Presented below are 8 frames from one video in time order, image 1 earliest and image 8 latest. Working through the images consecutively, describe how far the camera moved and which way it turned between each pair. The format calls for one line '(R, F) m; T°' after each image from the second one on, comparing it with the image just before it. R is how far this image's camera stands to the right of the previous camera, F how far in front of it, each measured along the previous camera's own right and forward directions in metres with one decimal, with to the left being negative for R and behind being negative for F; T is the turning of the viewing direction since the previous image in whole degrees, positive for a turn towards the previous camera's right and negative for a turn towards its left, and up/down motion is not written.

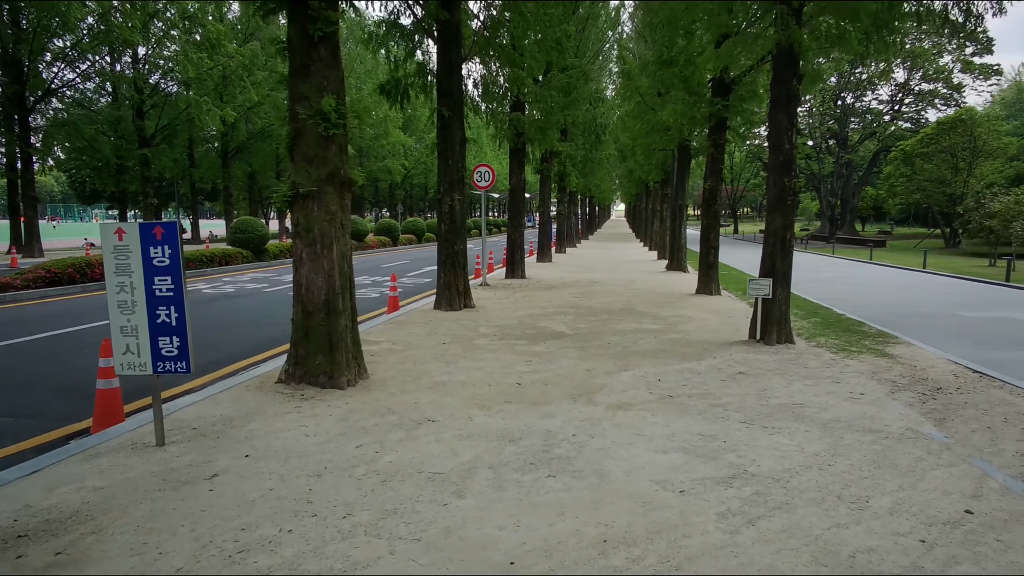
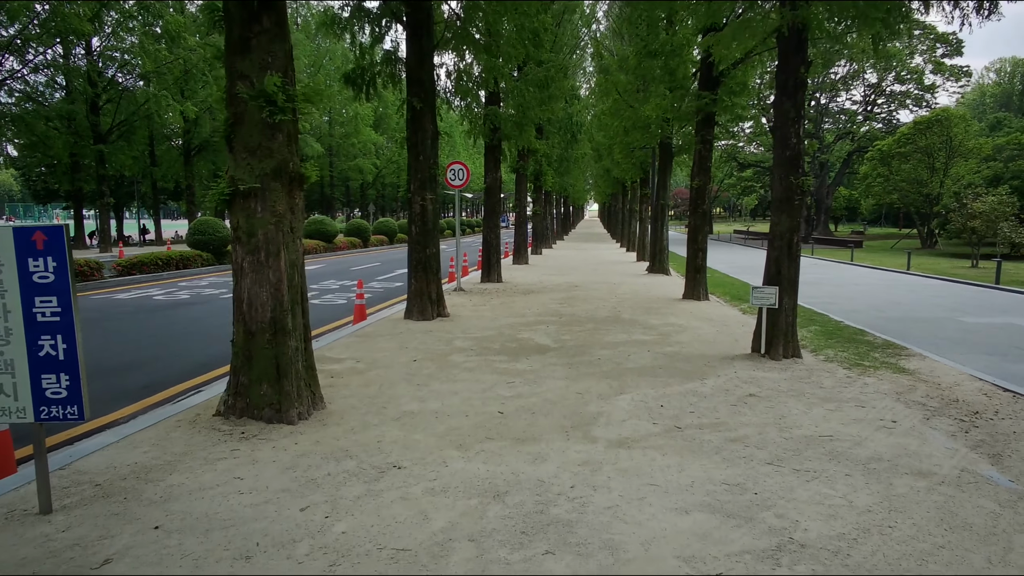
(-0.1, +0.9) m; +2°
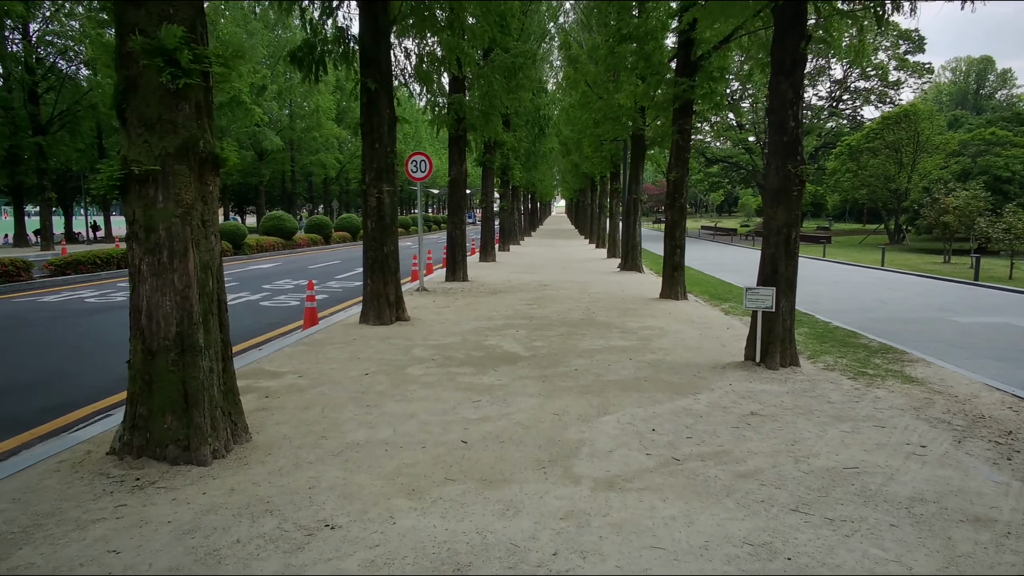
(0.0, +0.9) m; +3°
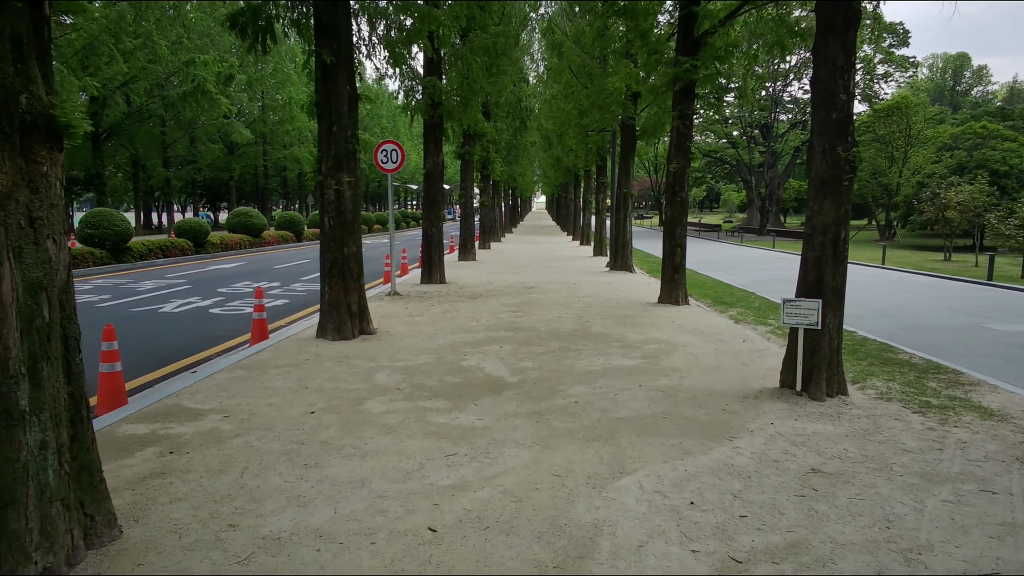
(0.0, +1.3) m; +2°
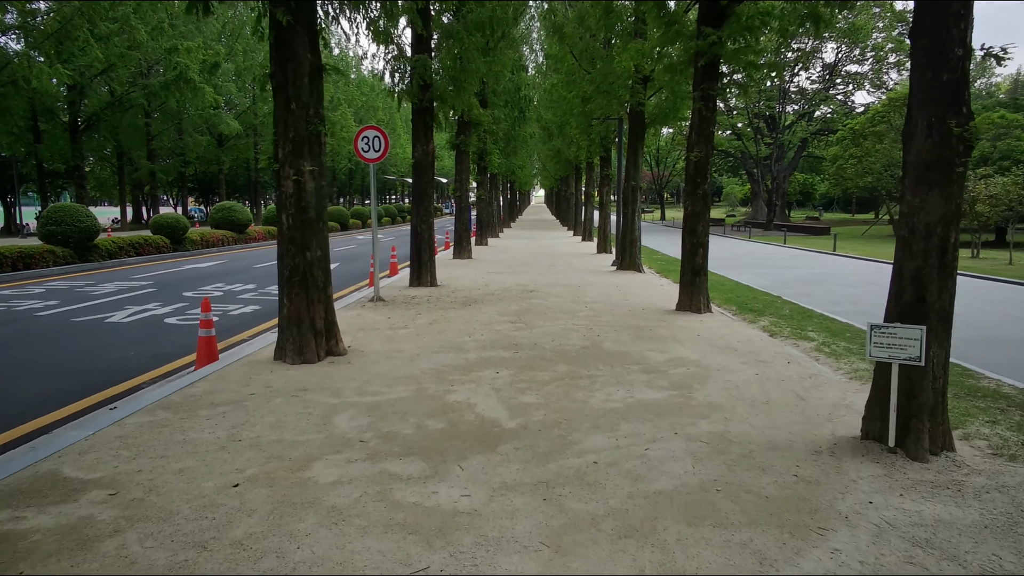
(0.0, +1.4) m; 0°
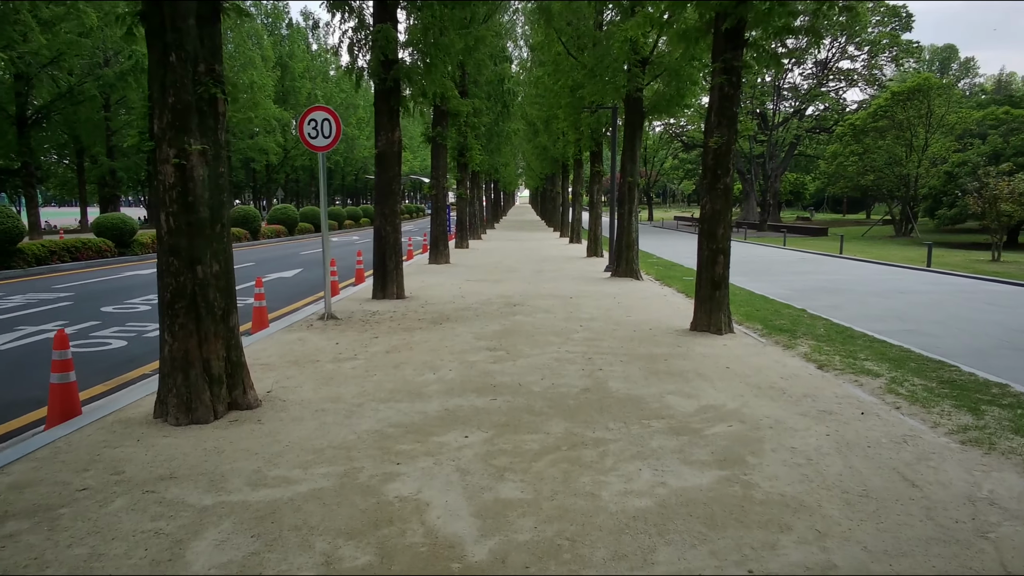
(+0.1, +1.9) m; +1°
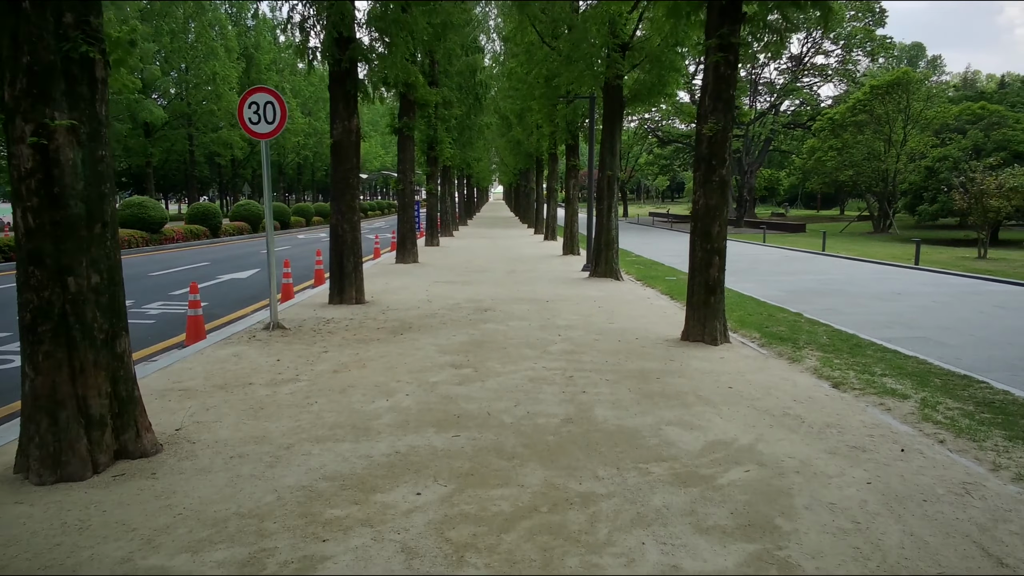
(+0.1, +1.0) m; +2°
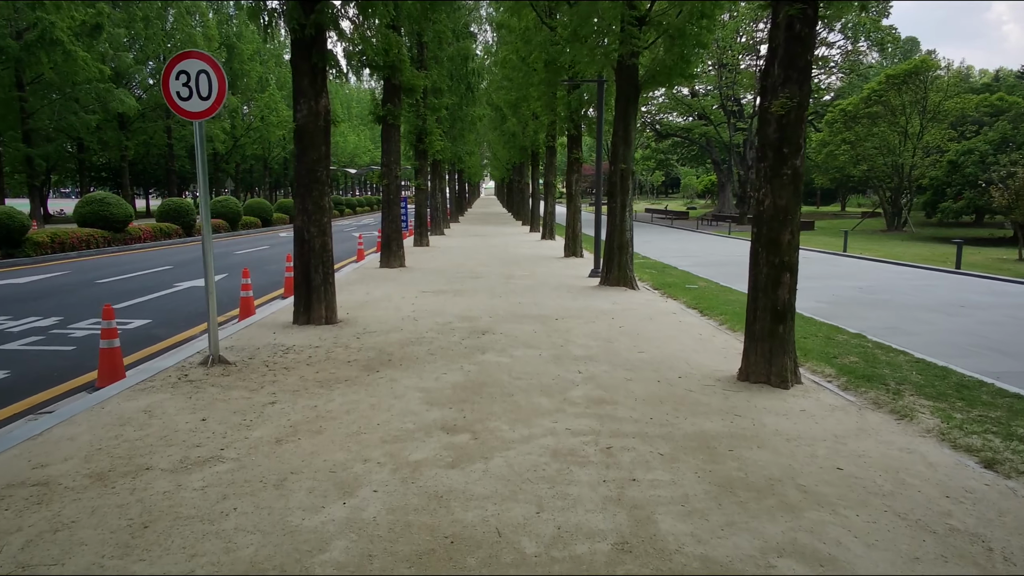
(-0.1, +1.8) m; +1°
